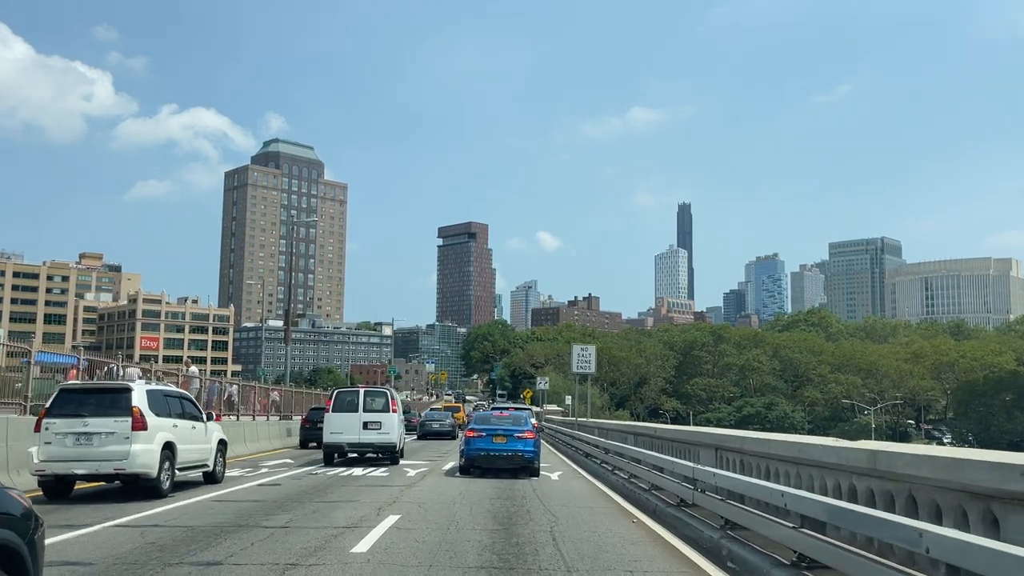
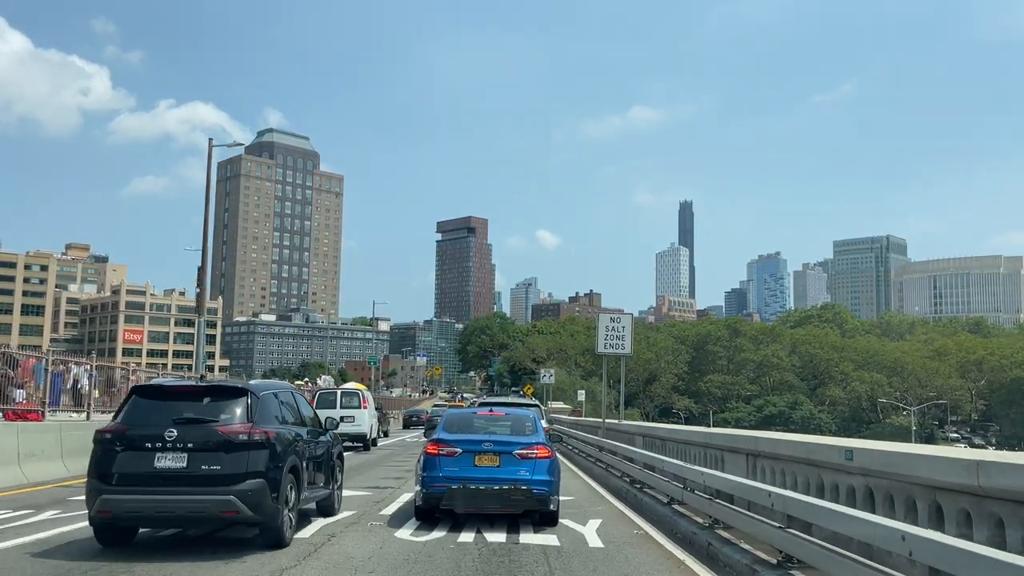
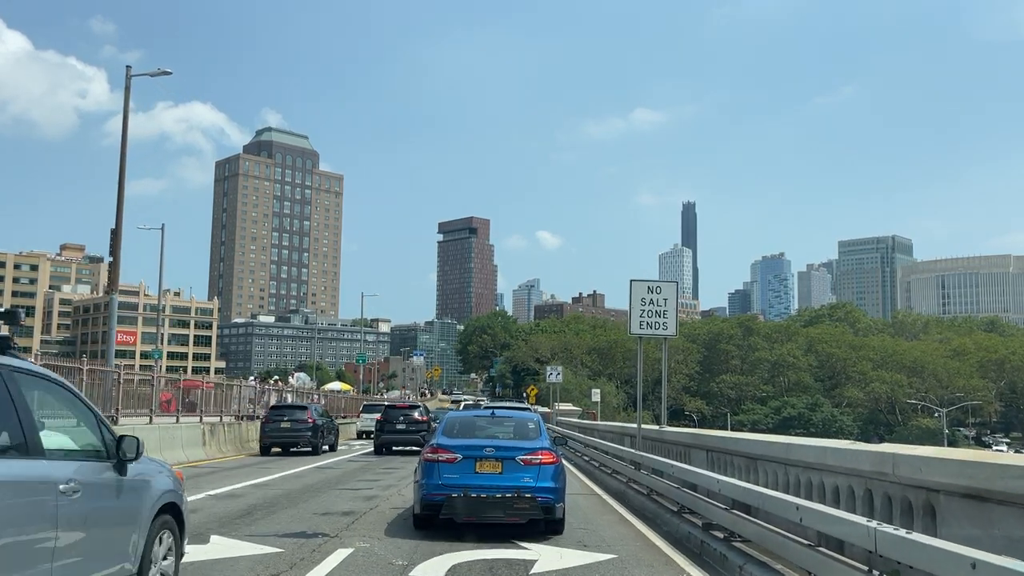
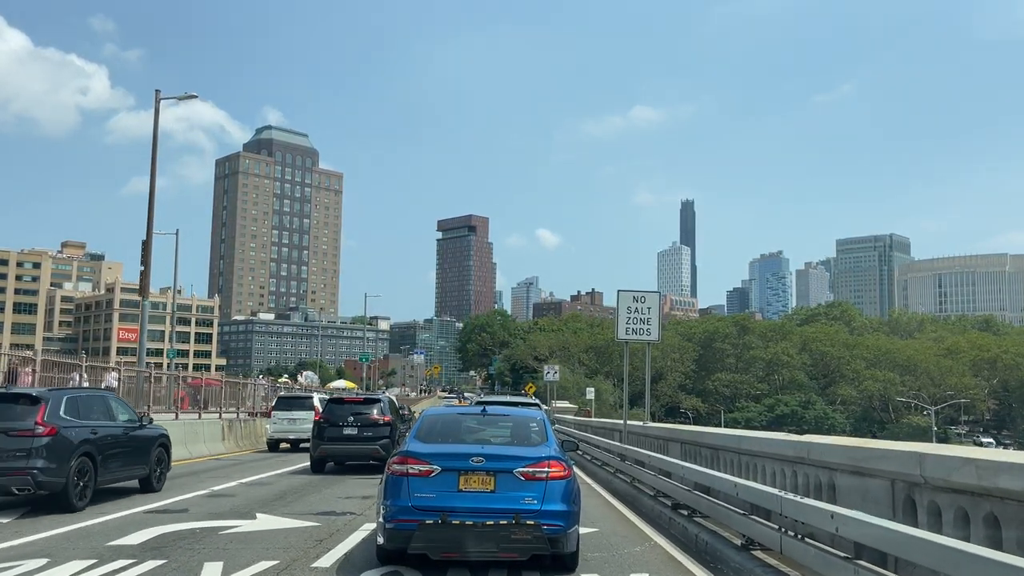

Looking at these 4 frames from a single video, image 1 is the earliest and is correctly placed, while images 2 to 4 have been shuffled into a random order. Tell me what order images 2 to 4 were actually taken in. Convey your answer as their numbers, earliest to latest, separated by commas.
2, 4, 3
